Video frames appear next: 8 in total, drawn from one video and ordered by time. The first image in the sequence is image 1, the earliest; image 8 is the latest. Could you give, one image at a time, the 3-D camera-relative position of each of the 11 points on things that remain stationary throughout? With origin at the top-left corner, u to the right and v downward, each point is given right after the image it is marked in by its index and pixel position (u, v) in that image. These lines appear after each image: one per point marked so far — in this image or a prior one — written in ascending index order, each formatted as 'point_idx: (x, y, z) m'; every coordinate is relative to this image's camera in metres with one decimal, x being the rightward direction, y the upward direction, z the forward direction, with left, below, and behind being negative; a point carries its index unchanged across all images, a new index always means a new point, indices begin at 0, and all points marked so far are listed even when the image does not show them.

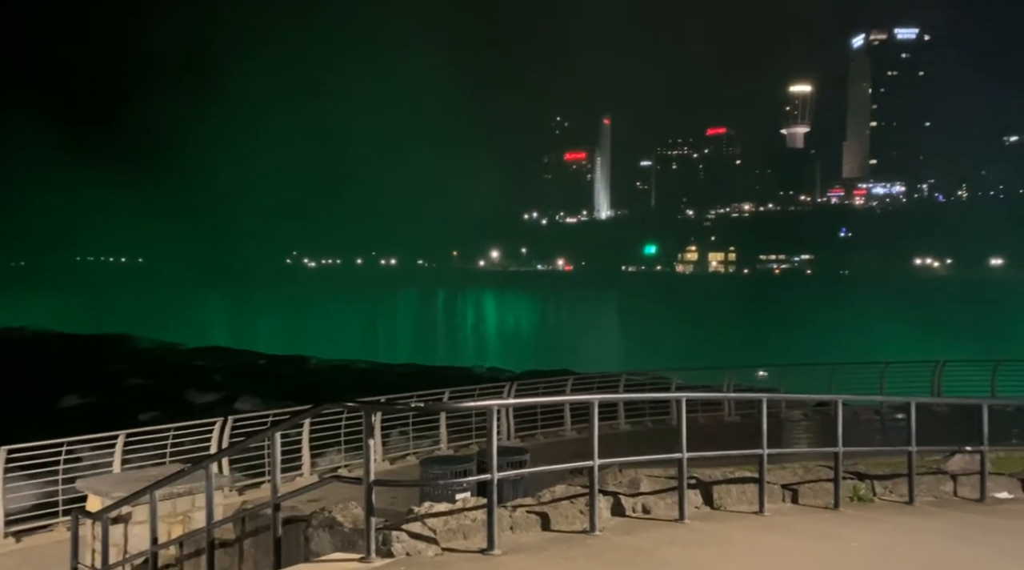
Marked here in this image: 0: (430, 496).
0: (-1.1, -2.9, +15.6) m
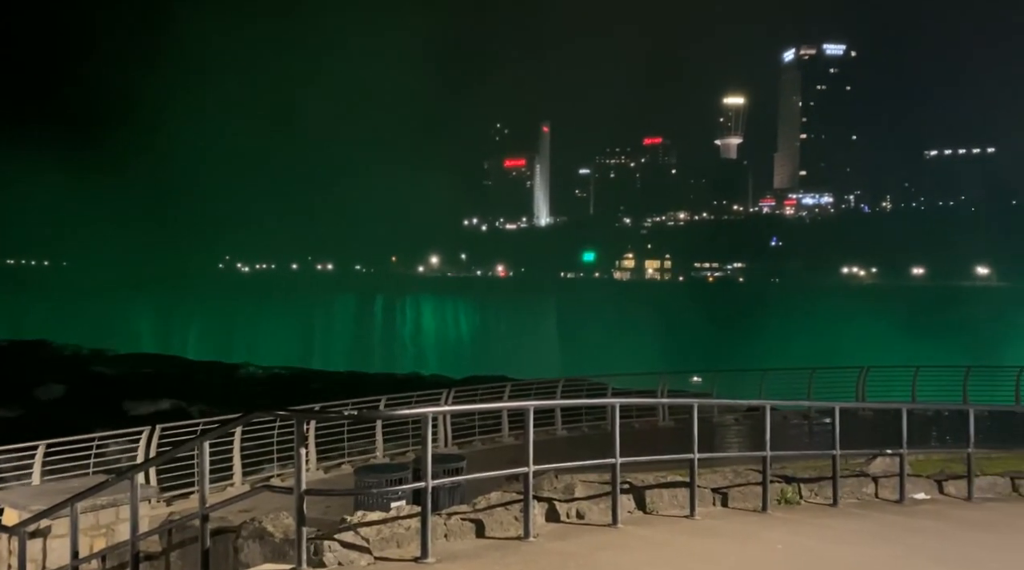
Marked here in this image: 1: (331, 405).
0: (-2.0, -3.0, +15.9) m
1: (-2.6, -1.7, +16.4) m
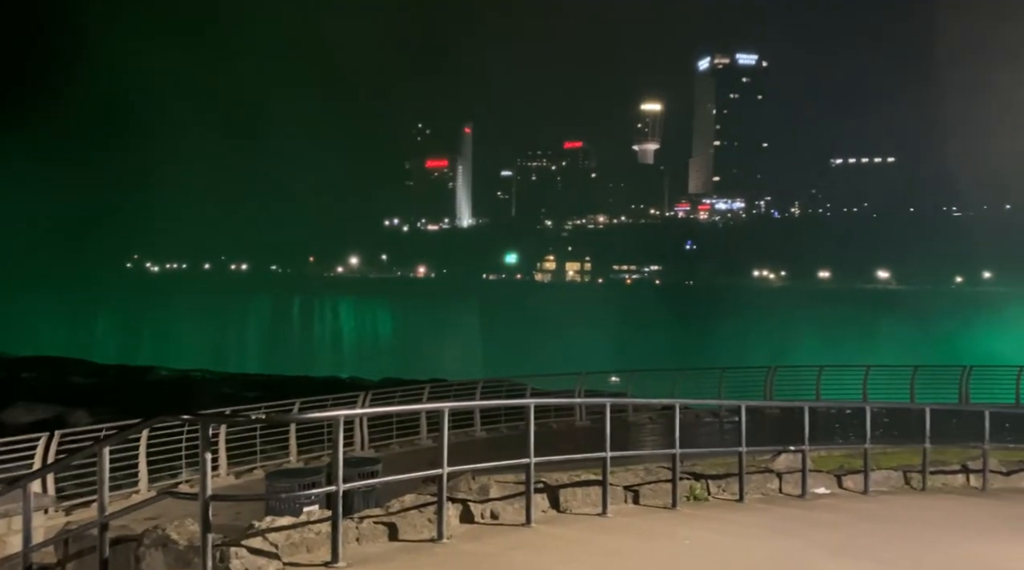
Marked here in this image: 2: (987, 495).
0: (-3.3, -3.2, +16.1) m
1: (-3.9, -1.8, +16.6) m
2: (+6.9, -3.0, +16.6) m
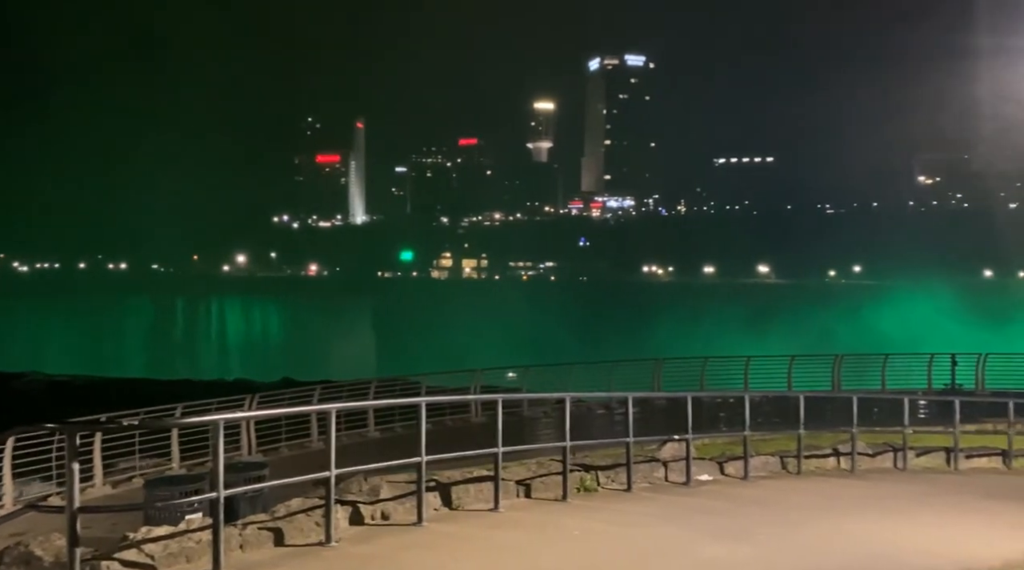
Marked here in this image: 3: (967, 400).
0: (-5.0, -3.3, +16.0) m
1: (-5.7, -2.0, +16.5) m
2: (+5.2, -2.9, +17.2) m
3: (+6.2, -1.7, +15.8) m
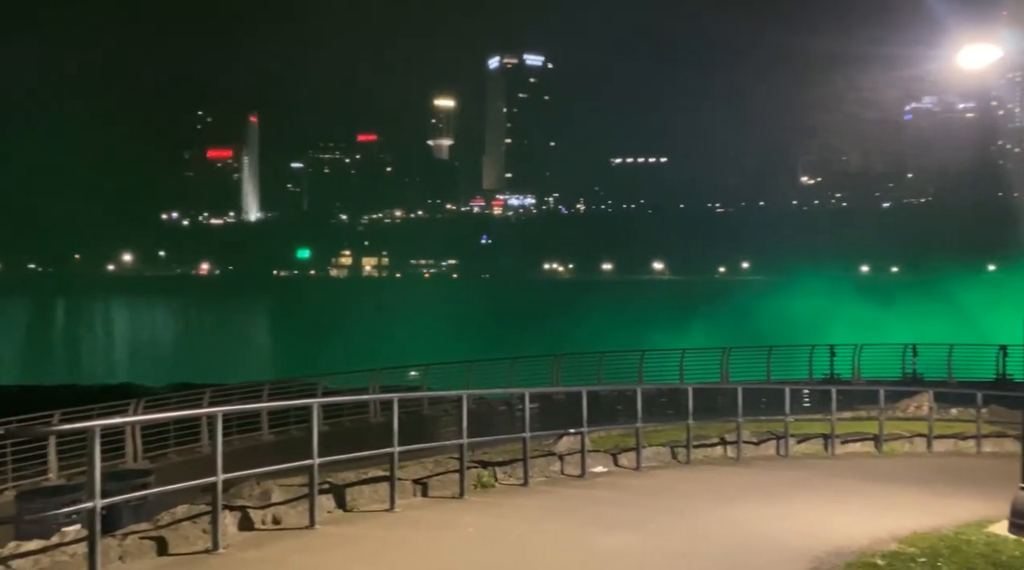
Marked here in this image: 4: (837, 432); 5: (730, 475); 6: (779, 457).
0: (-6.6, -3.4, +15.5) m
1: (-7.3, -2.0, +15.9) m
2: (+3.5, -2.7, +17.4) m
3: (+4.6, -1.5, +16.1) m
4: (+5.1, -2.4, +18.4) m
5: (+3.2, -2.8, +16.6) m
6: (+4.1, -2.6, +17.5) m
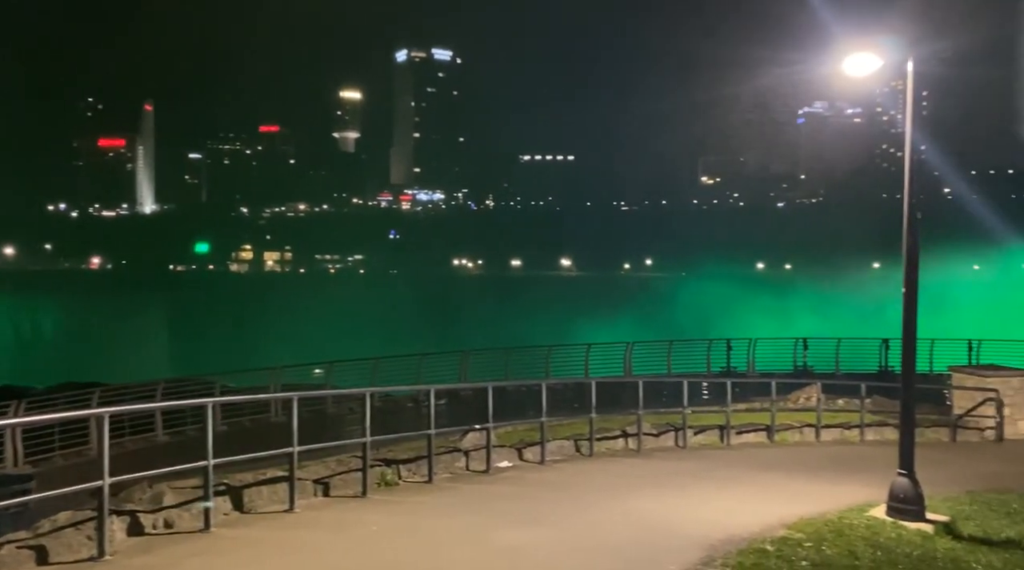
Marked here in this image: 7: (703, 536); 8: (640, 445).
0: (-7.9, -3.3, +14.6) m
1: (-8.7, -2.0, +15.0) m
2: (+1.9, -2.6, +17.2) m
3: (+3.2, -1.3, +16.0) m
4: (+3.5, -2.2, +18.3) m
5: (+1.7, -2.6, +16.4) m
6: (+2.5, -2.5, +17.4) m
7: (+2.1, -2.7, +12.3) m
8: (+1.9, -2.4, +17.2) m
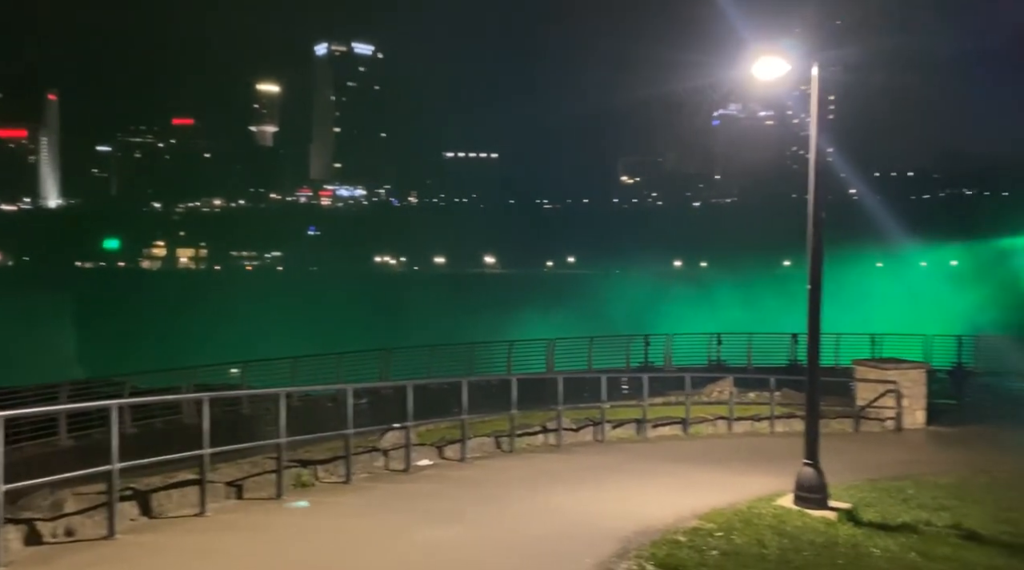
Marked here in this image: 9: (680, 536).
0: (-9.0, -3.2, +13.7) m
1: (-9.8, -1.9, +14.0) m
2: (+0.7, -2.4, +16.8) m
3: (+2.0, -1.2, +15.7) m
4: (+2.2, -2.1, +18.1) m
5: (+0.5, -2.5, +16.1) m
6: (+1.3, -2.4, +17.1) m
7: (+1.1, -2.6, +12.0) m
8: (+0.7, -2.3, +16.8) m
9: (+1.7, -2.5, +11.3) m
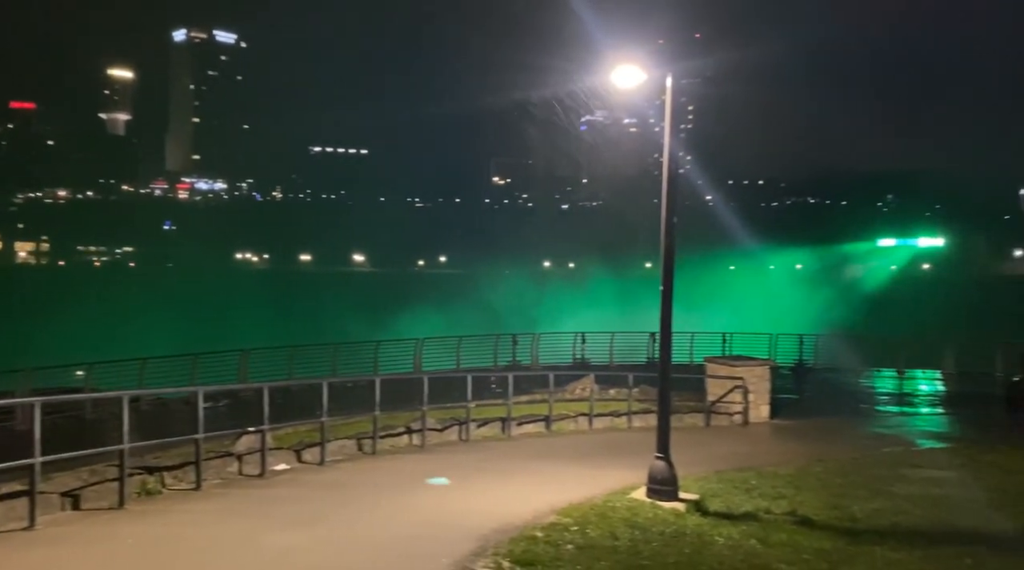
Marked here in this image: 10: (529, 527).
0: (-10.5, -3.1, +11.7) m
1: (-11.4, -1.8, +11.9) m
2: (-1.2, -2.3, +15.9) m
3: (+0.2, -1.1, +14.9) m
4: (+0.1, -2.0, +17.3) m
5: (-1.4, -2.4, +15.1) m
6: (-0.7, -2.2, +16.2) m
7: (-0.3, -2.4, +11.1) m
8: (-1.3, -2.2, +15.9) m
9: (+0.3, -2.3, +10.5) m
10: (+0.3, -2.4, +10.8) m
